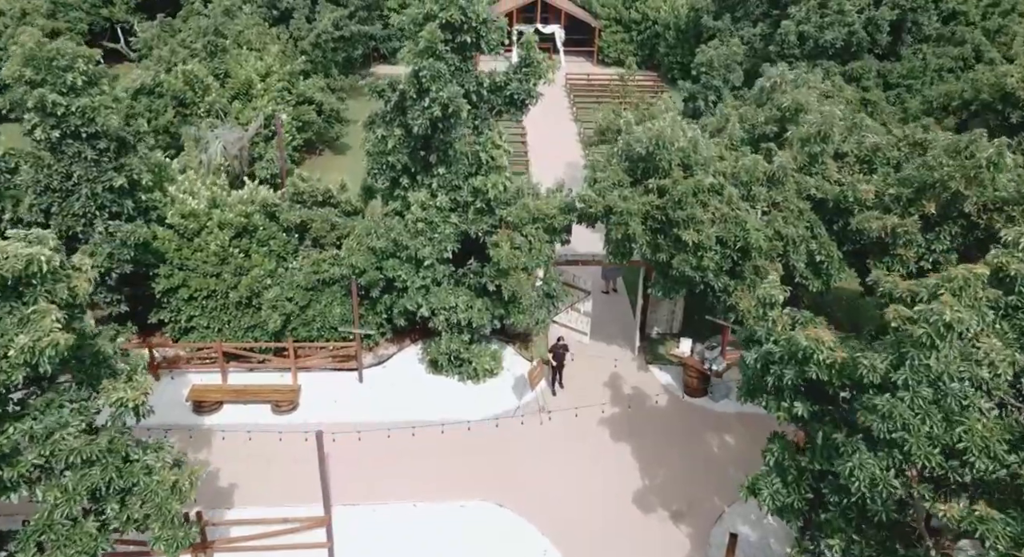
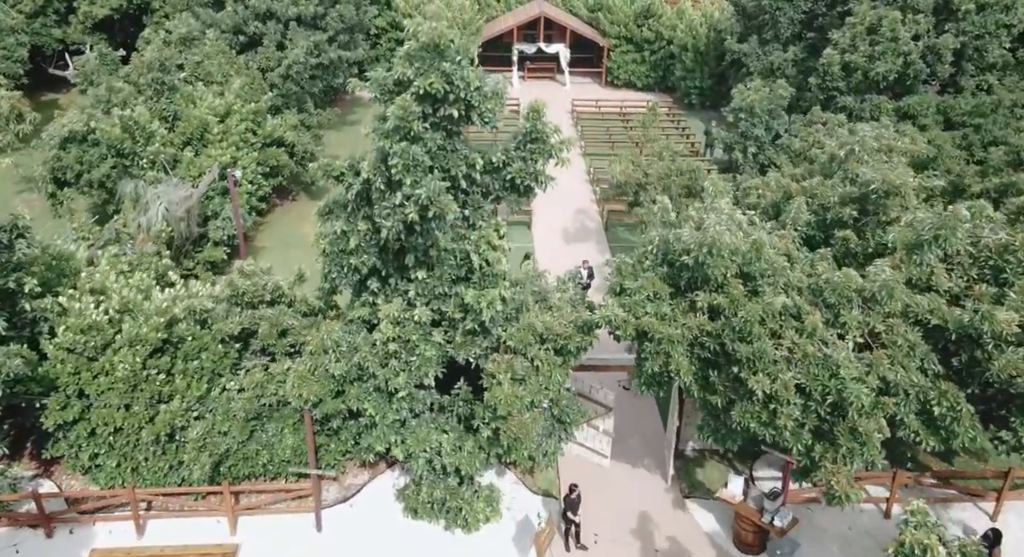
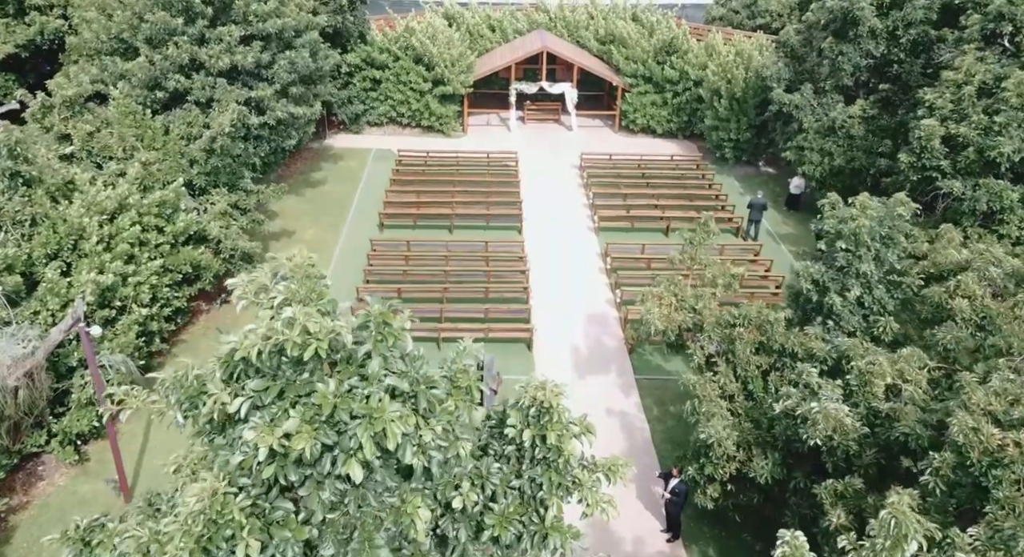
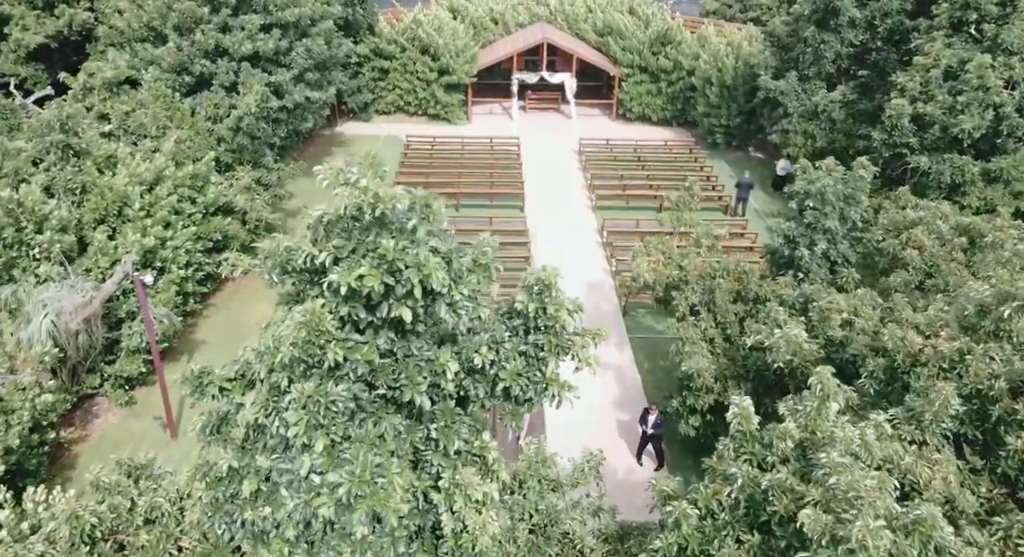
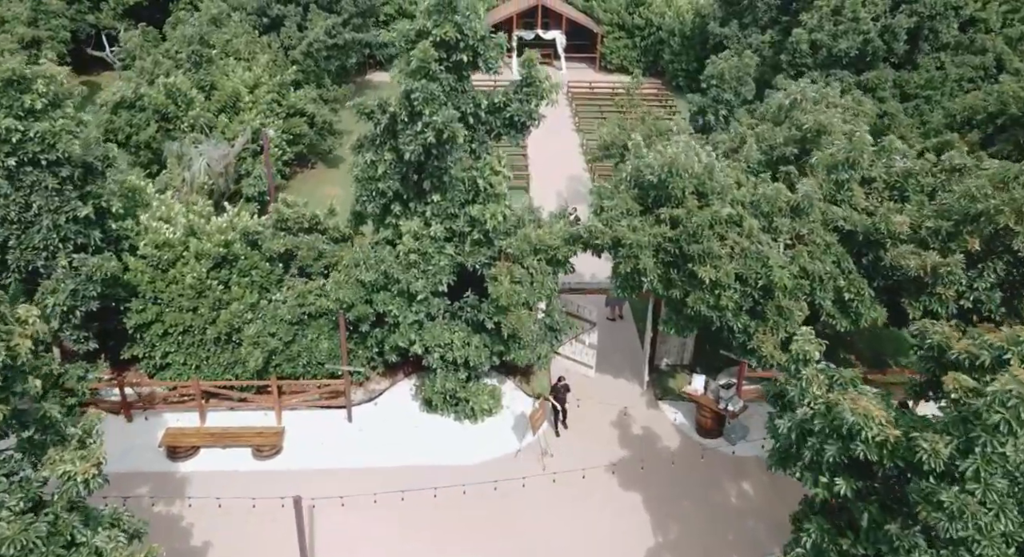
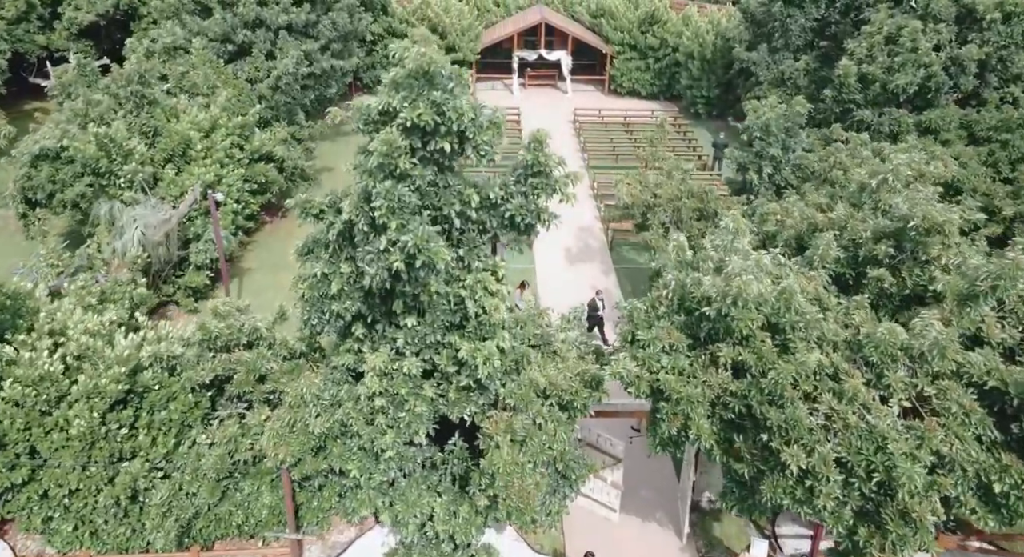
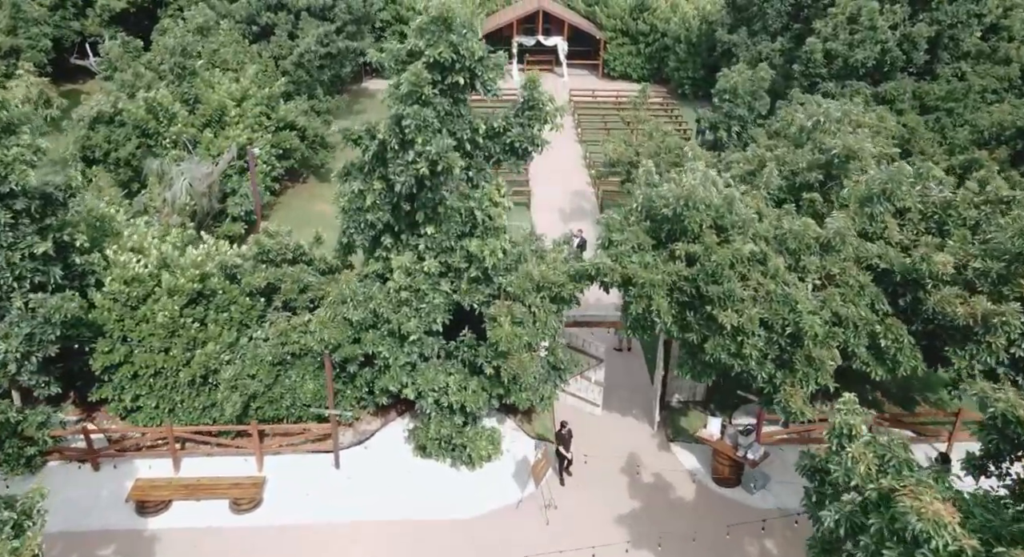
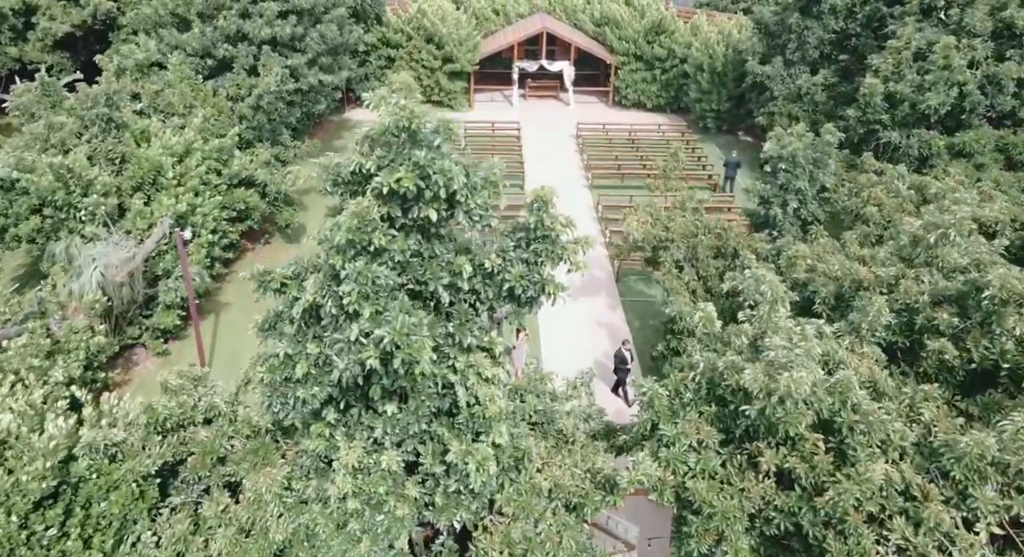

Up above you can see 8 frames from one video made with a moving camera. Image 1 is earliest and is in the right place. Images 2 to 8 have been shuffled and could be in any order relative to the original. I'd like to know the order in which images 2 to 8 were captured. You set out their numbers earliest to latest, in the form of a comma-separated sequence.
5, 7, 2, 6, 8, 4, 3
